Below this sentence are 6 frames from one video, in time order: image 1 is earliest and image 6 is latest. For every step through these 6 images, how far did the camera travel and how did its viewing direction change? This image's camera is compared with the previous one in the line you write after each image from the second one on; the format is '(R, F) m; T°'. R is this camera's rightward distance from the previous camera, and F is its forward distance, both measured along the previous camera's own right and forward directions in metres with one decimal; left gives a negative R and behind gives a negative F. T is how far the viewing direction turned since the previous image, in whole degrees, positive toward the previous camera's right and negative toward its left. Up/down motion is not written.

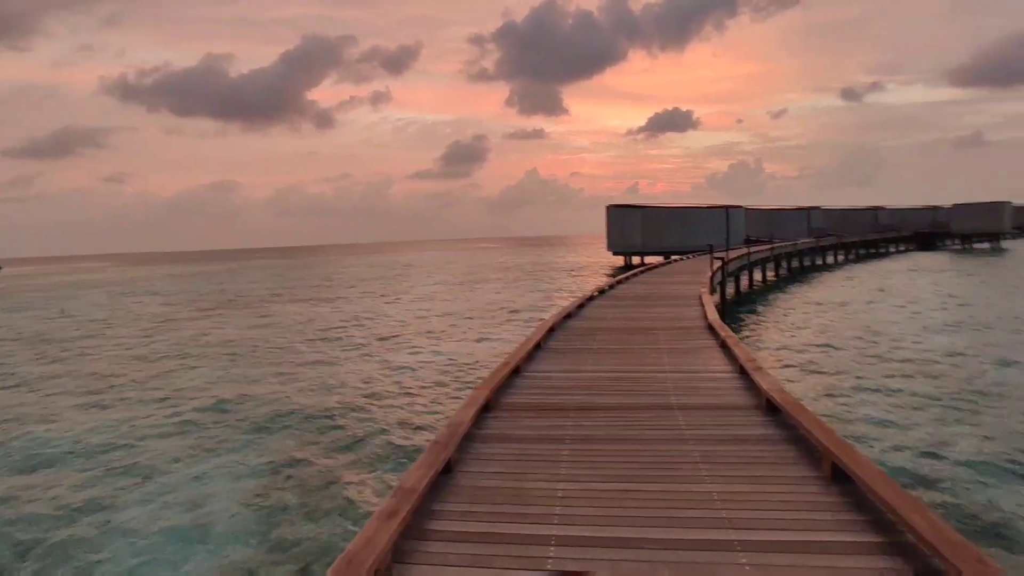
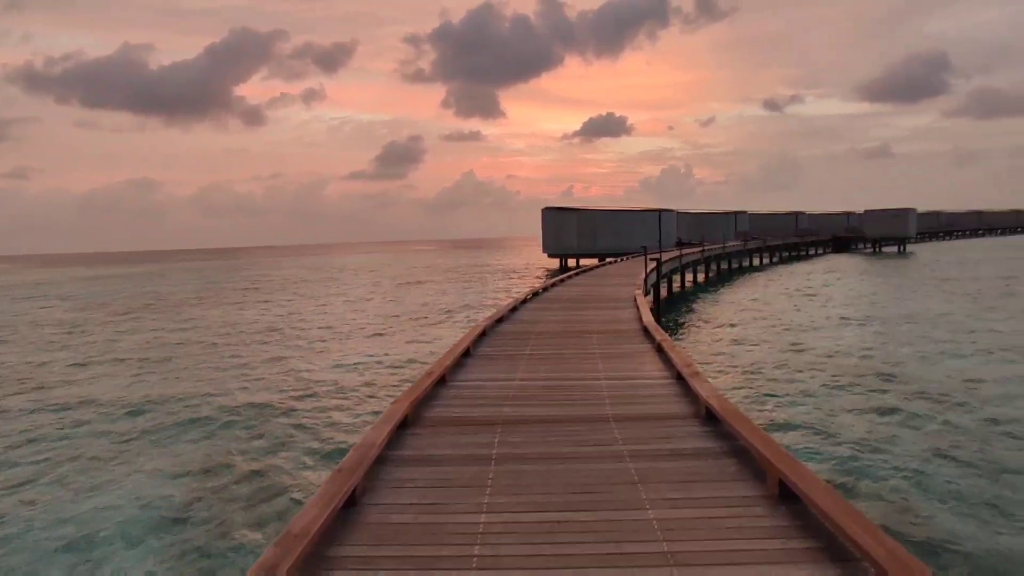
(0.0, +0.1) m; +6°
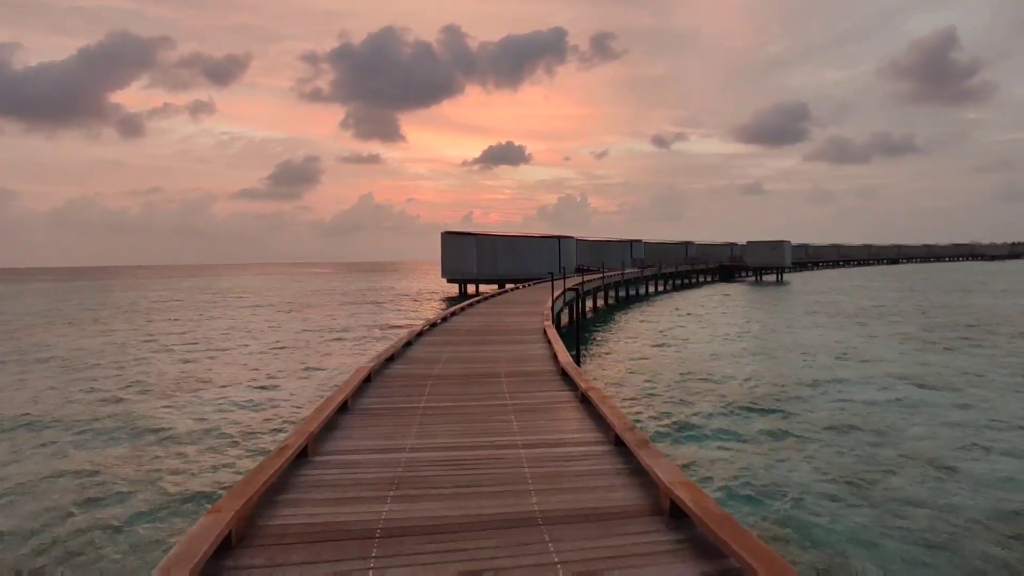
(0.0, +0.4) m; +9°
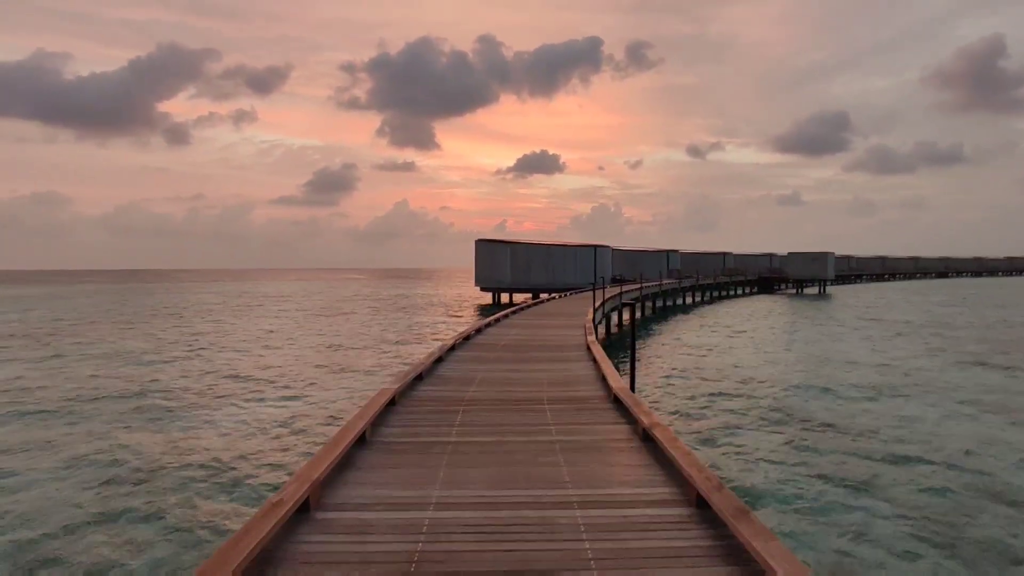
(-0.1, +0.1) m; -3°
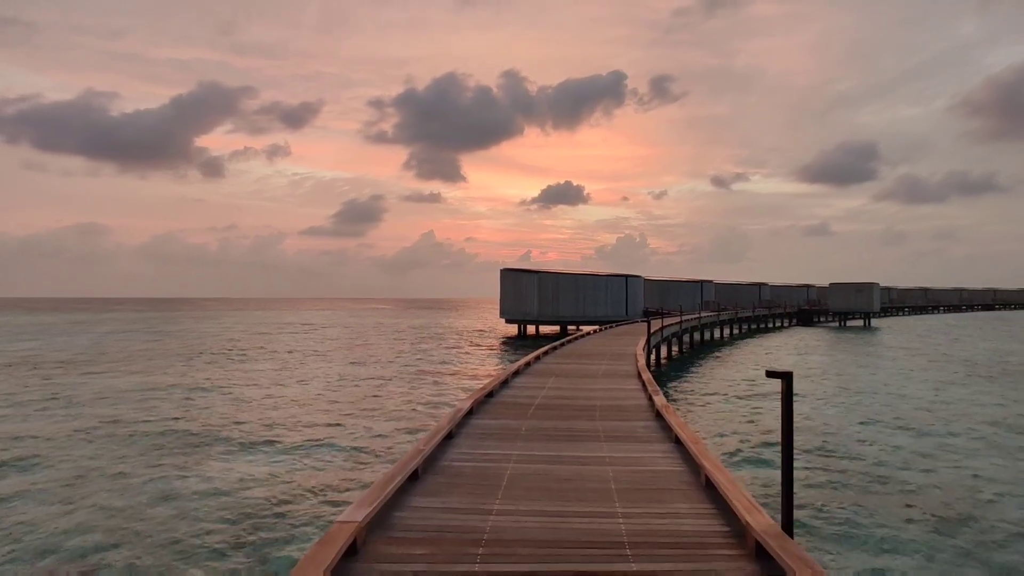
(-0.3, +0.2) m; -2°
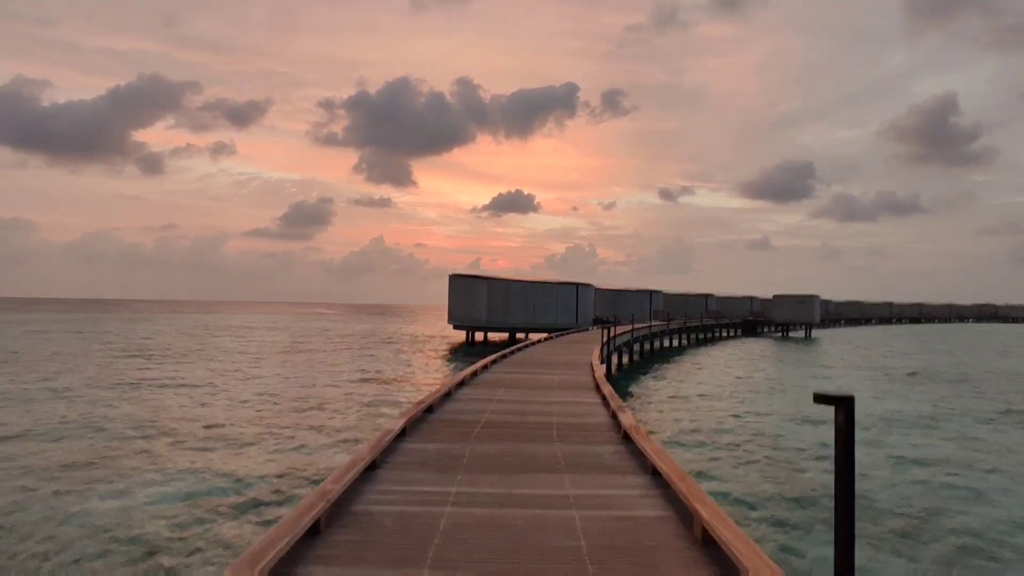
(0.0, +0.4) m; +5°
